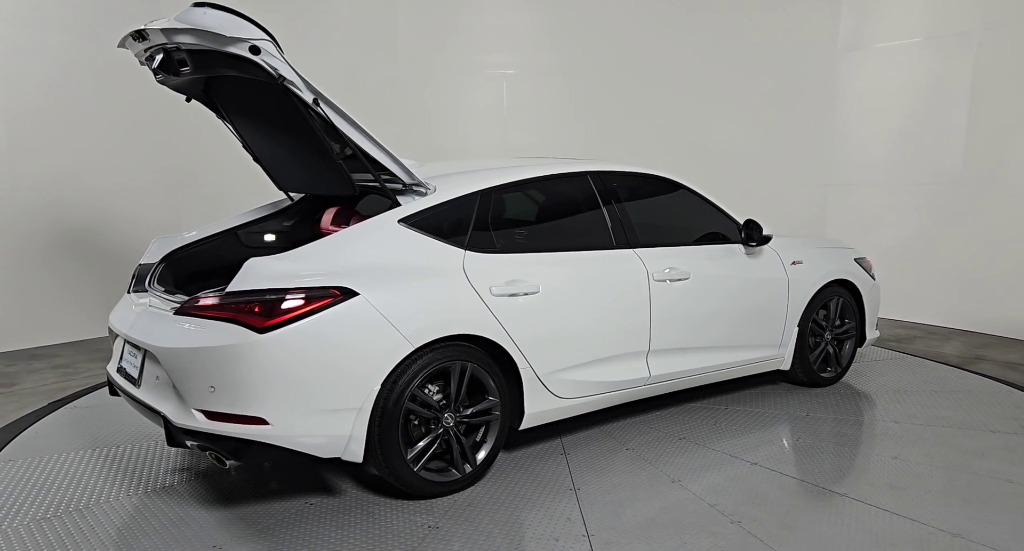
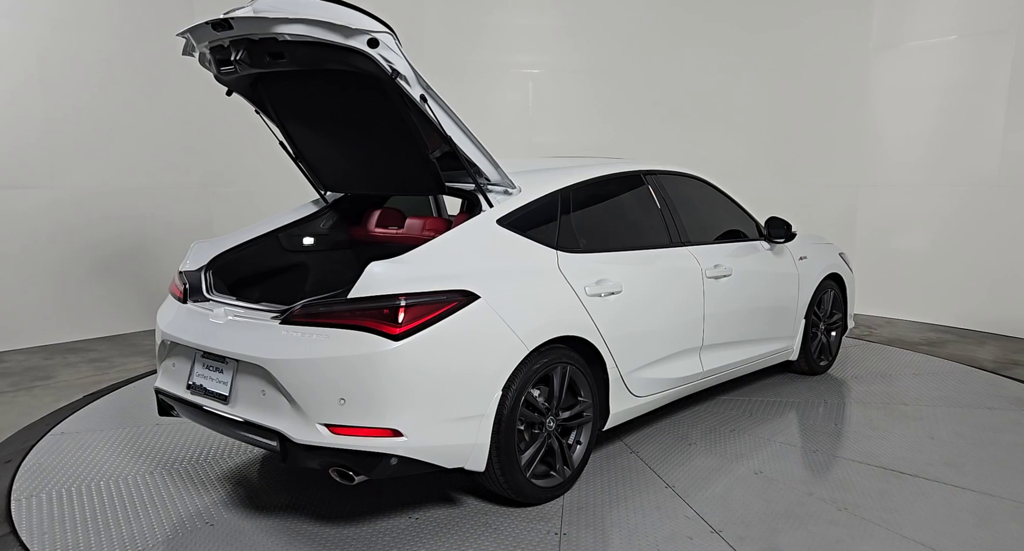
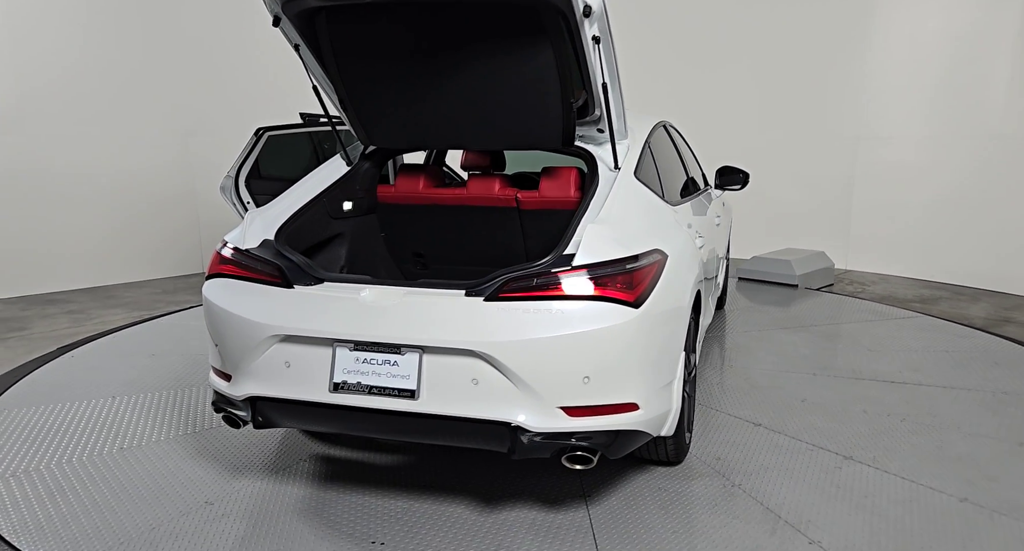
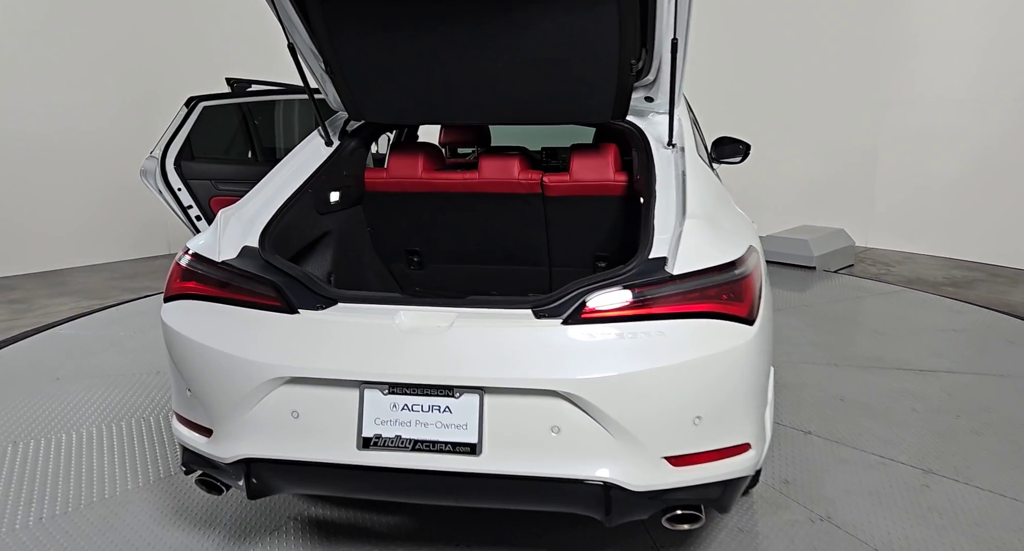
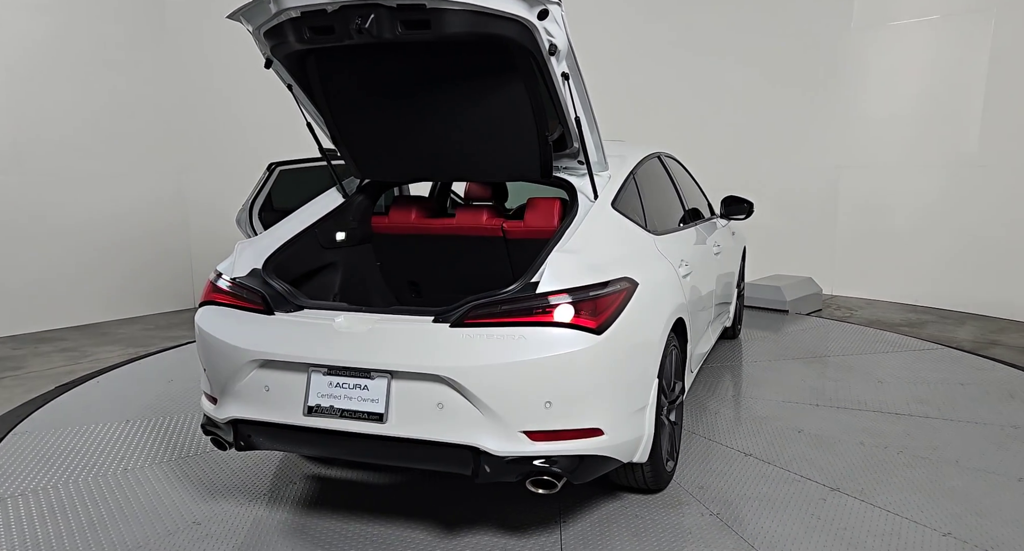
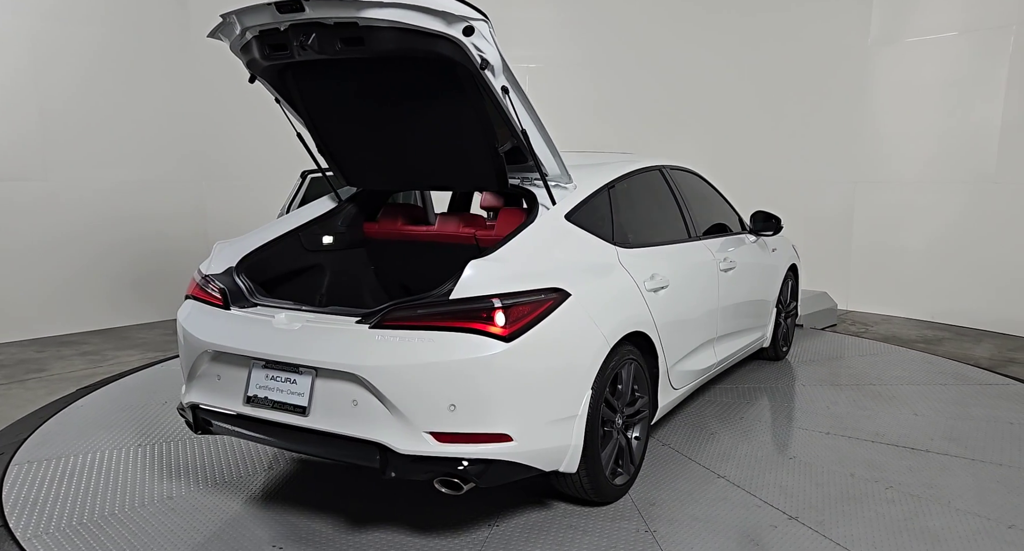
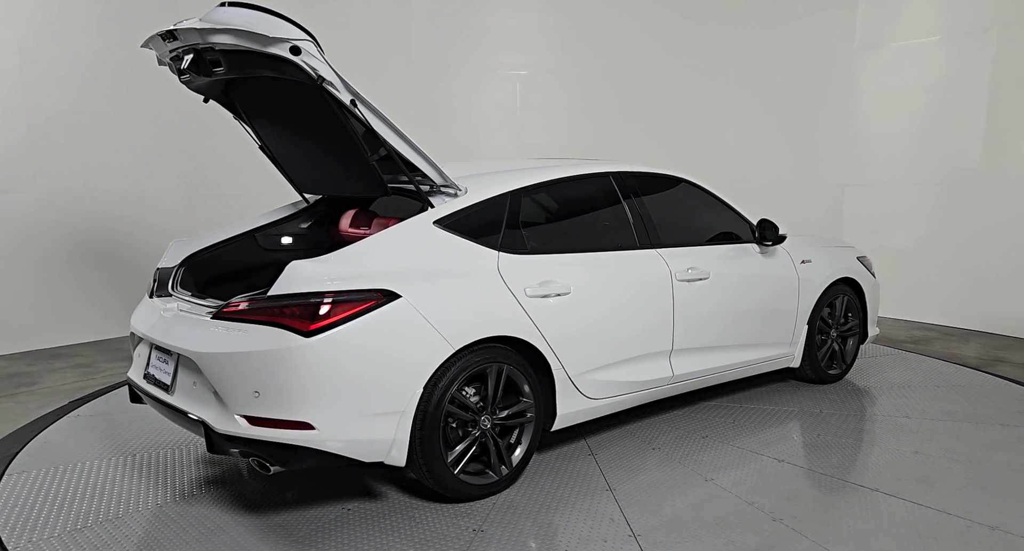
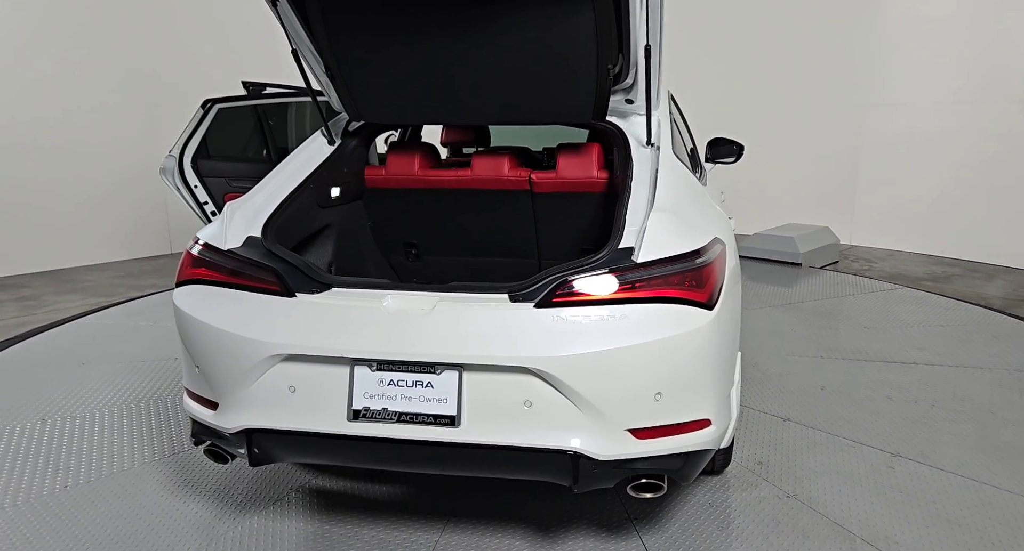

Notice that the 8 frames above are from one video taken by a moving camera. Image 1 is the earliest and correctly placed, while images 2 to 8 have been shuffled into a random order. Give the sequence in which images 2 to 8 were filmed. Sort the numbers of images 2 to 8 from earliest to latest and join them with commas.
7, 2, 6, 5, 3, 8, 4
